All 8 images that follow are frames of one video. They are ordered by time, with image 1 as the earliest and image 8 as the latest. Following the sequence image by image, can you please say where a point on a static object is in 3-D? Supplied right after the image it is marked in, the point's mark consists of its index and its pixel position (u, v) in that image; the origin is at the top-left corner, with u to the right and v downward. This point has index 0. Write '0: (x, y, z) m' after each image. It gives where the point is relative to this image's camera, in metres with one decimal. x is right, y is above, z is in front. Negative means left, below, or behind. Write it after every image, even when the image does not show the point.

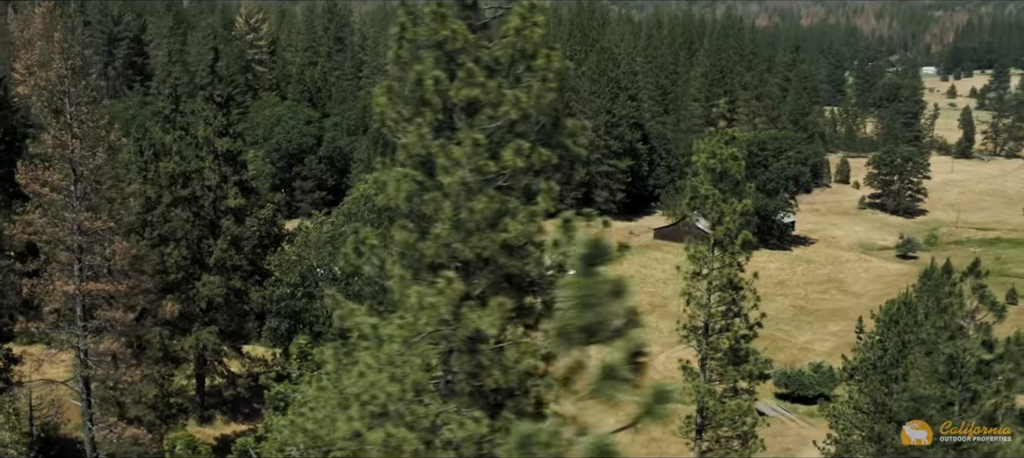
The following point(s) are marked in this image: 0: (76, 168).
0: (-7.7, +1.0, +20.4) m
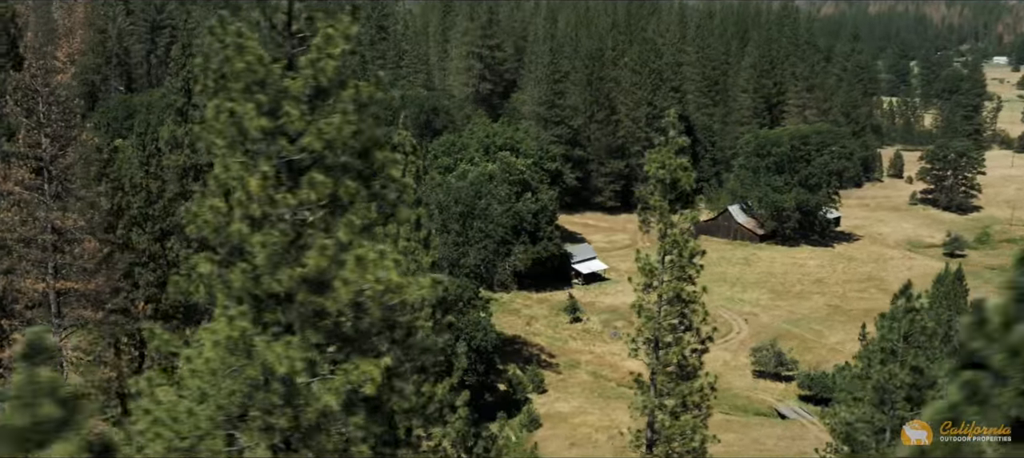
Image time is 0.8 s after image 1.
0: (-8.2, +1.1, +20.6) m
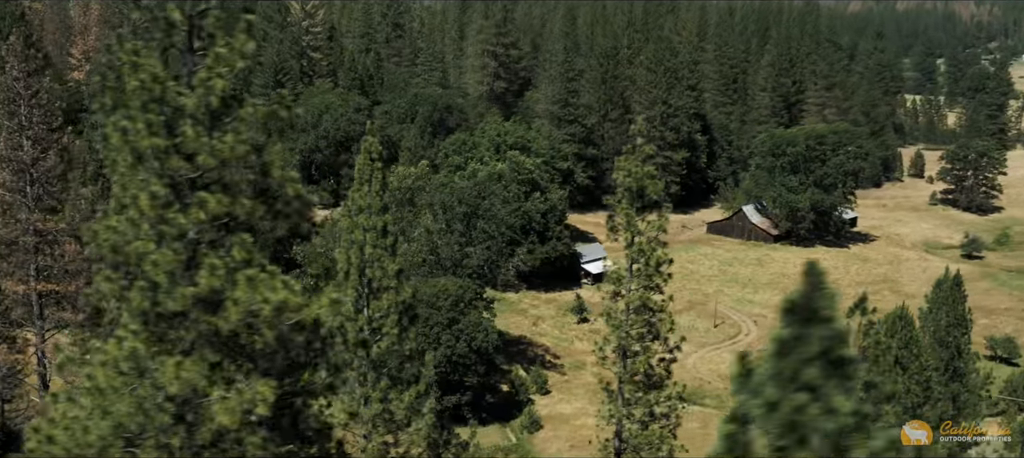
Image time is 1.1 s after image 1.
0: (-8.6, +1.0, +20.7) m
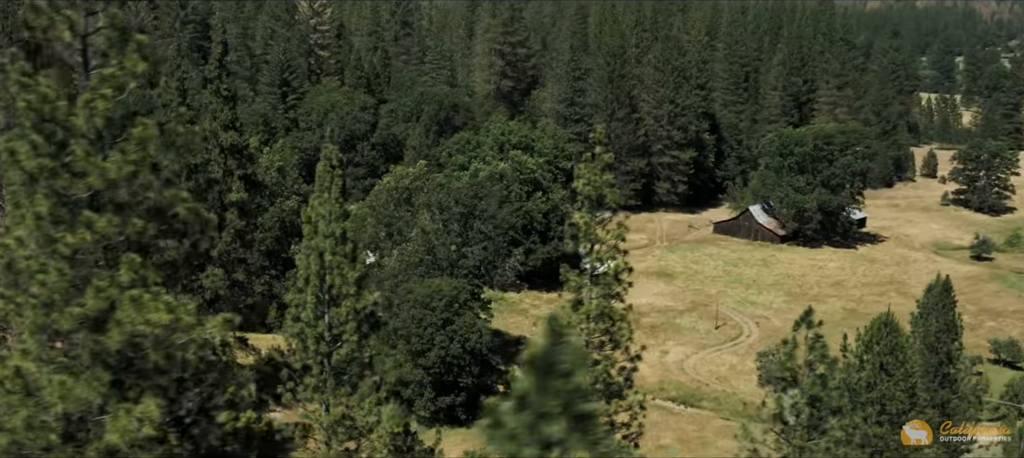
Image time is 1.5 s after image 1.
0: (-9.0, +1.0, +20.8) m
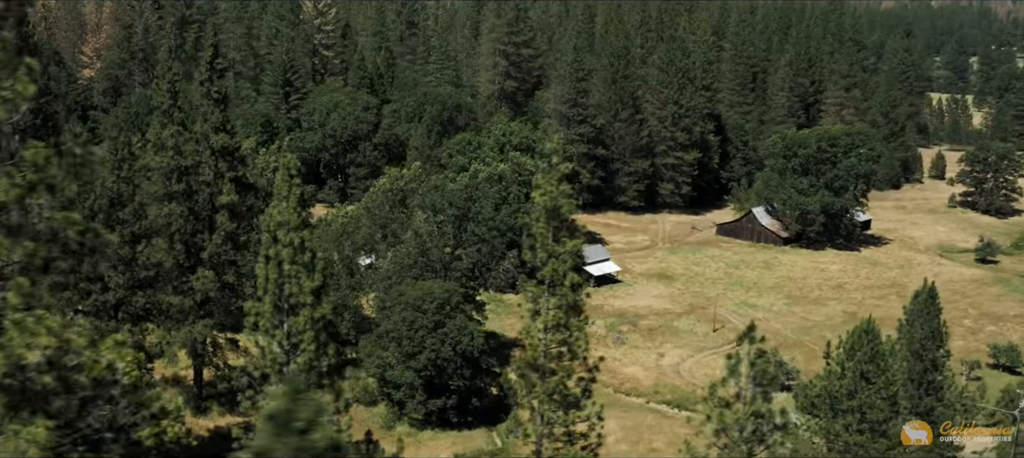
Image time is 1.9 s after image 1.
0: (-9.5, +0.9, +20.9) m
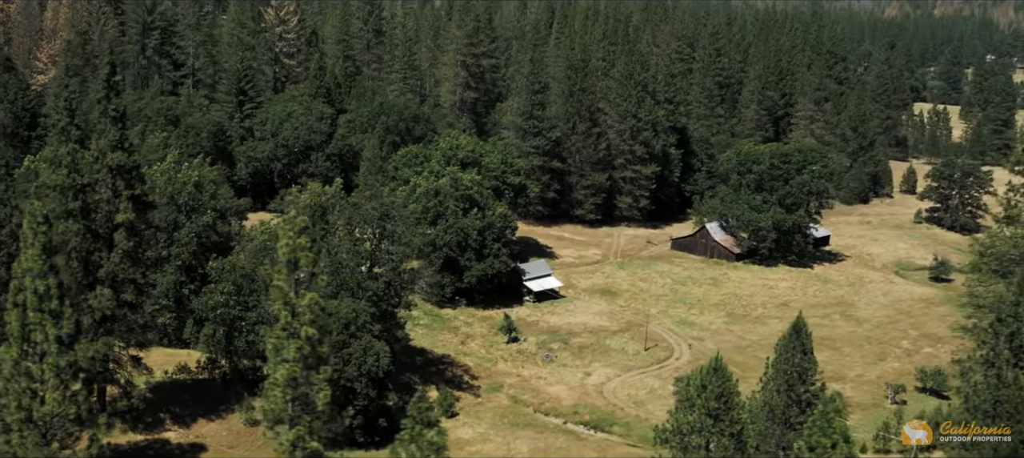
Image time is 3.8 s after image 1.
0: (-12.8, +0.4, +20.9) m
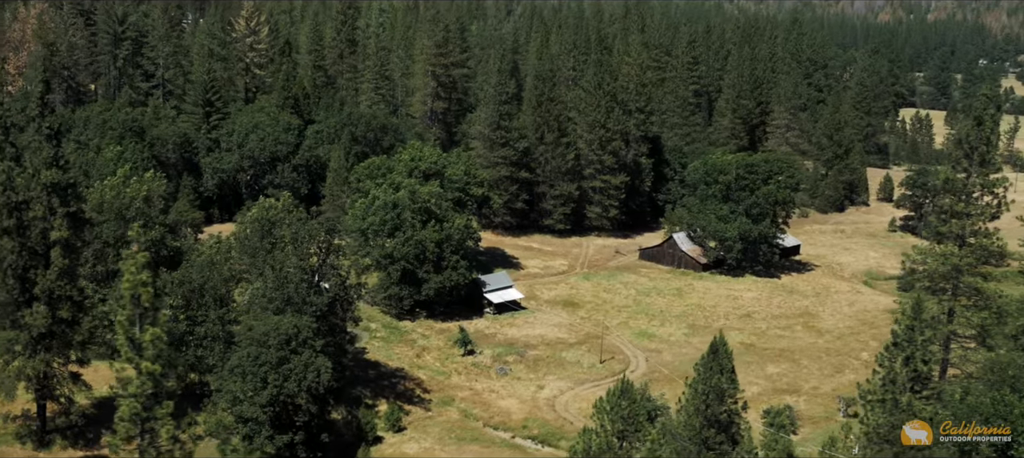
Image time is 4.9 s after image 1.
0: (-14.9, -0.1, +21.0) m
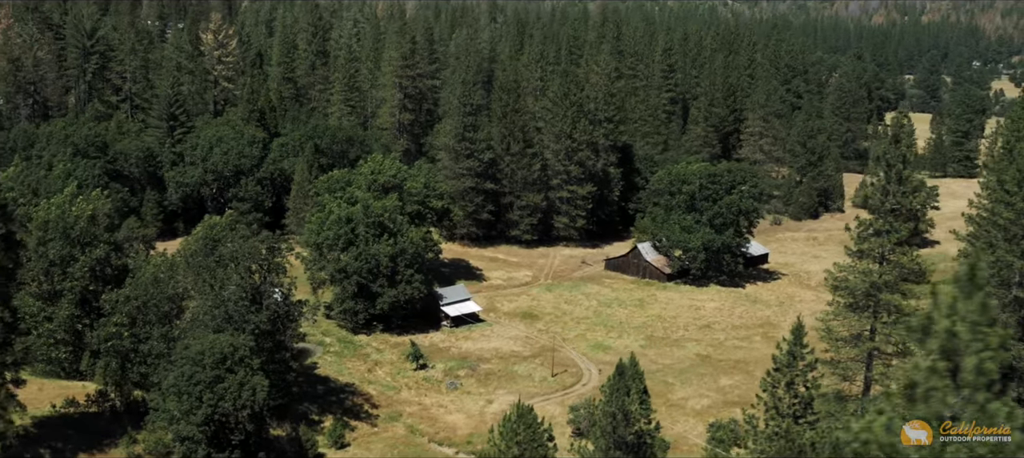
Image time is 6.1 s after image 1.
0: (-17.2, -0.8, +21.1) m
